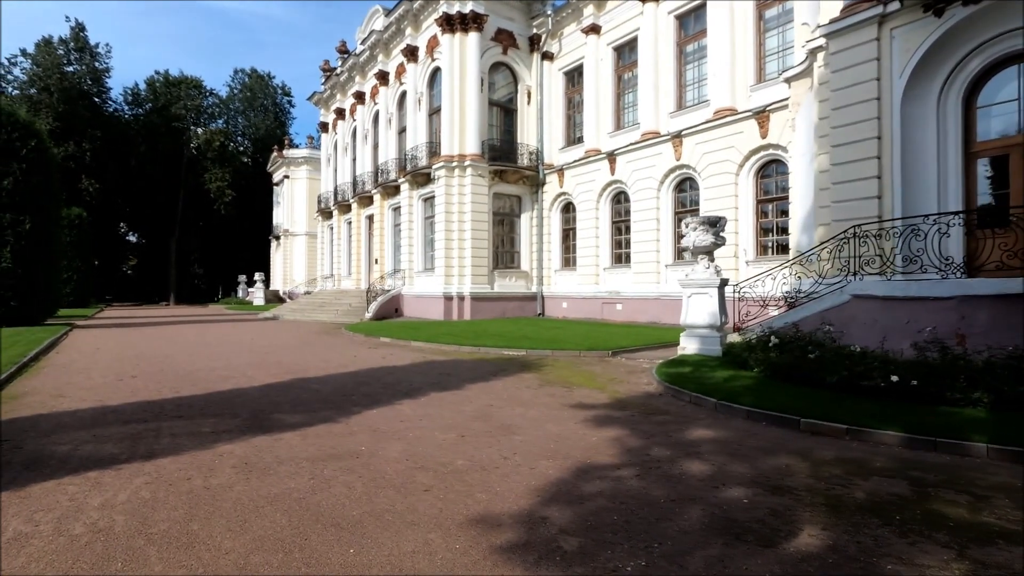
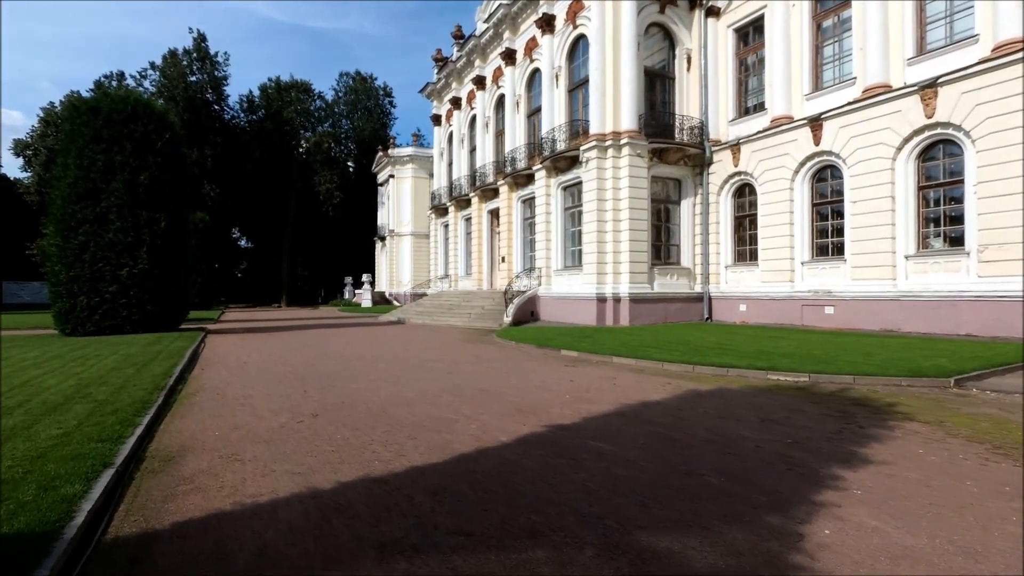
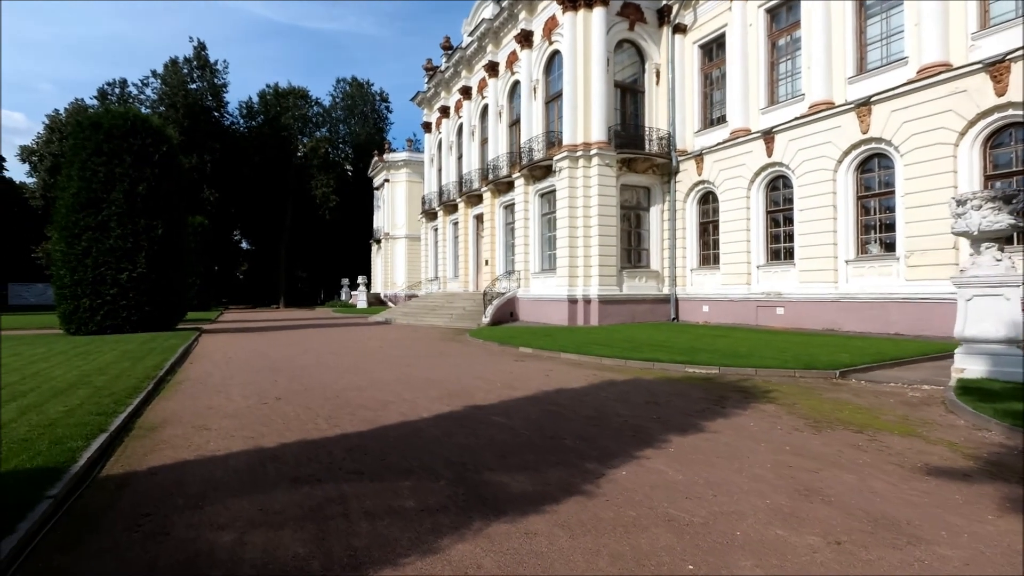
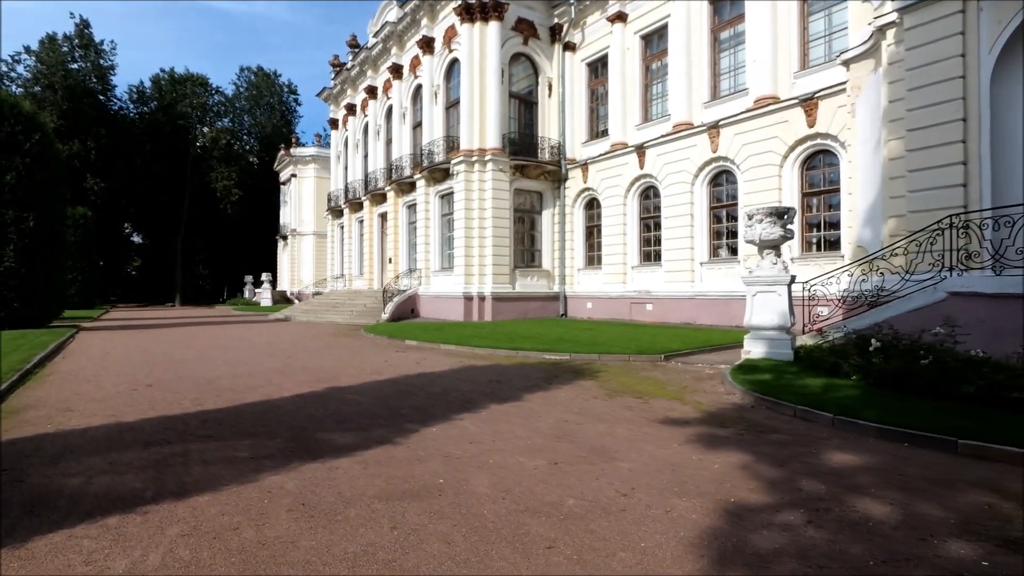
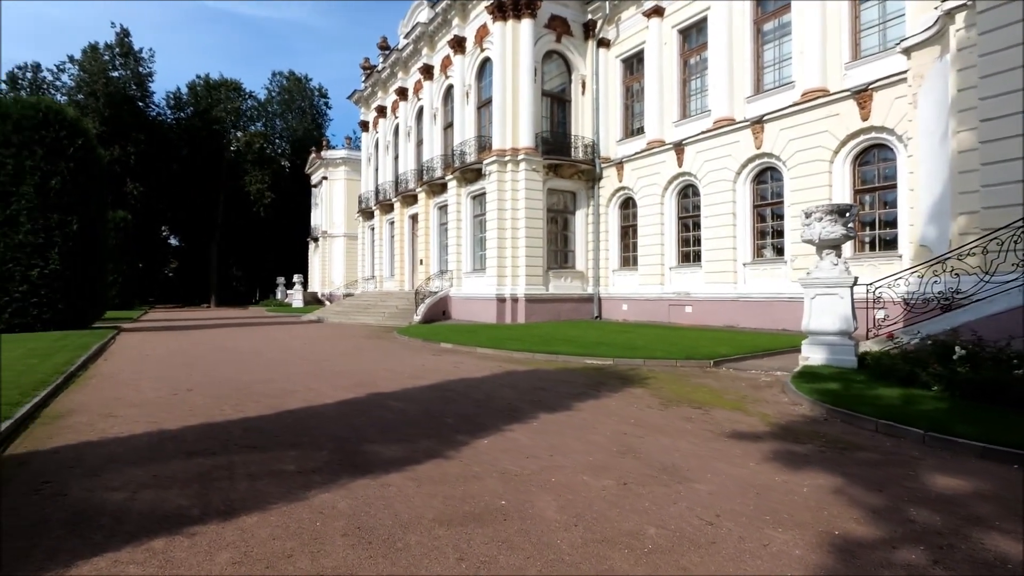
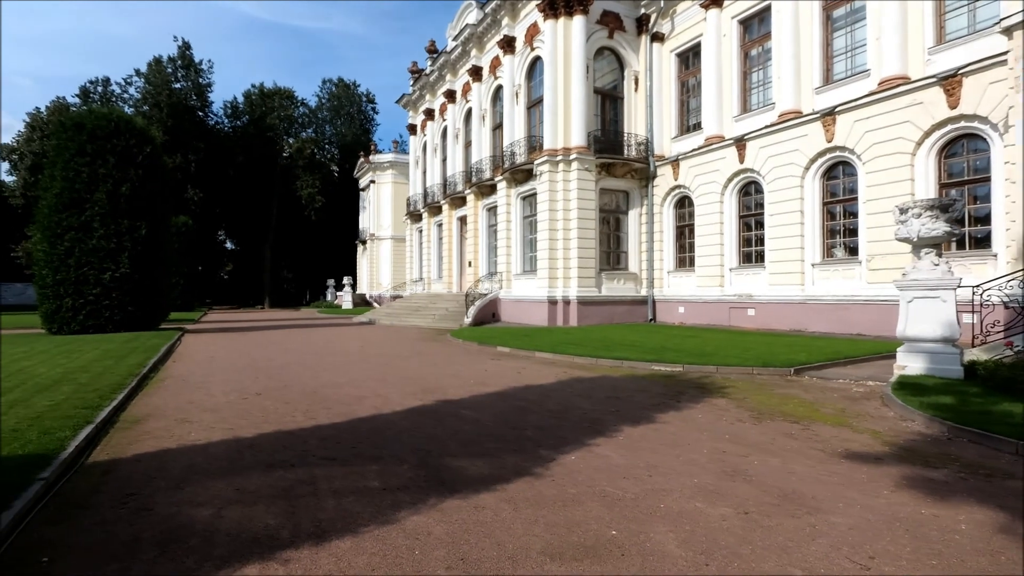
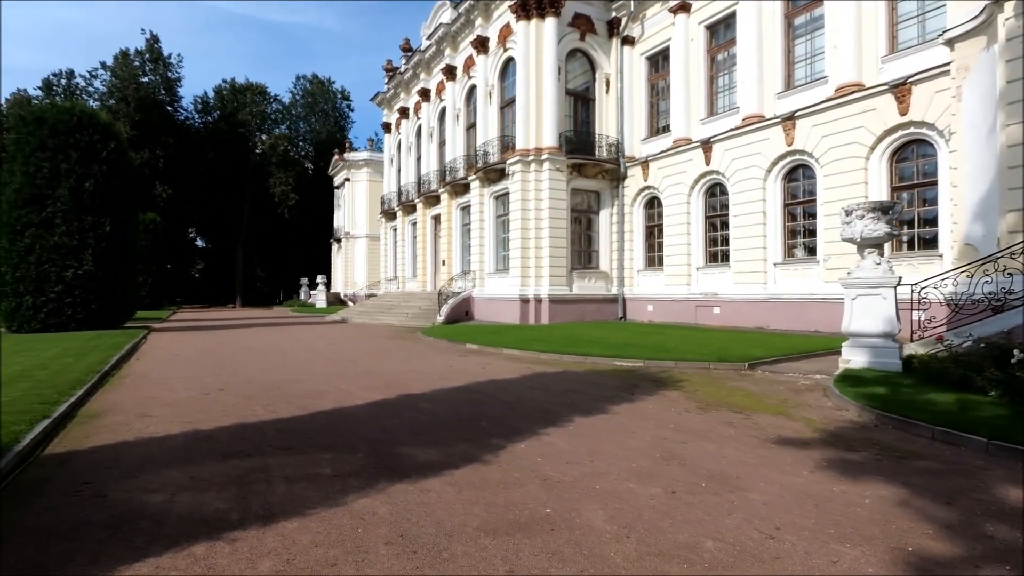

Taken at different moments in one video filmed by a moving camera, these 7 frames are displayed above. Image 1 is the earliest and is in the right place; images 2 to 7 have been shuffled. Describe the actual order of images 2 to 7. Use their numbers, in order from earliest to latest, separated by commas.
4, 5, 7, 6, 3, 2
